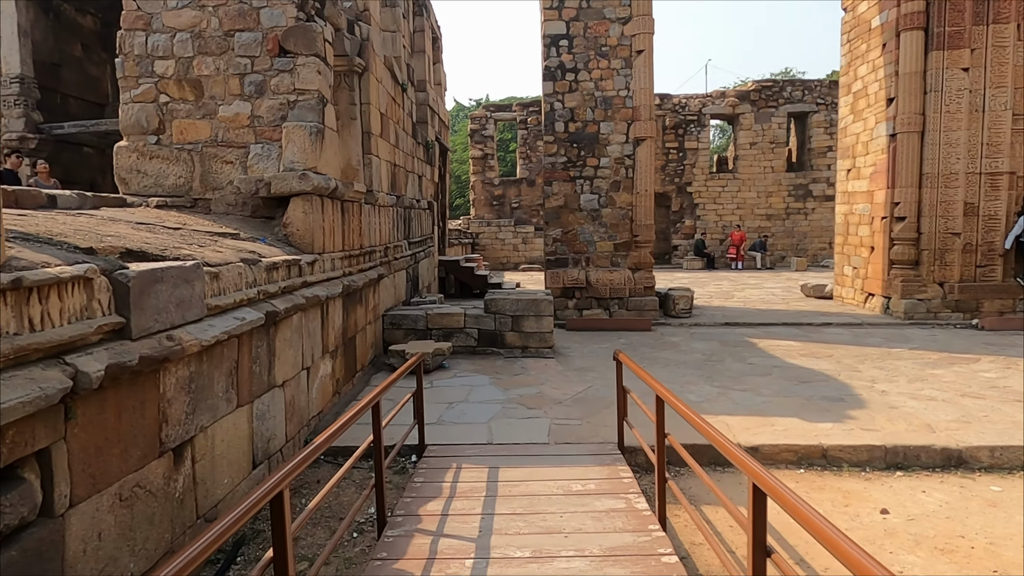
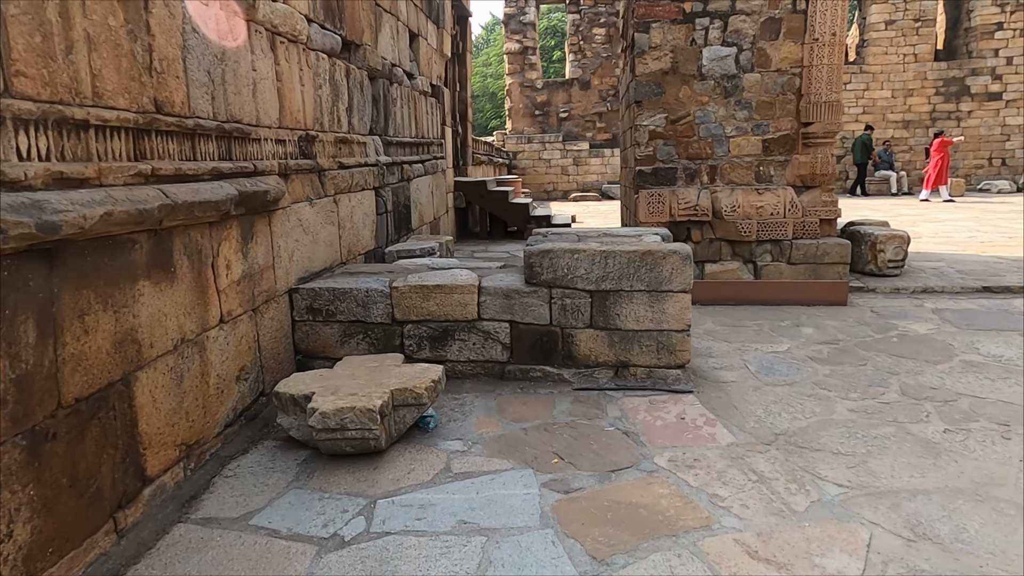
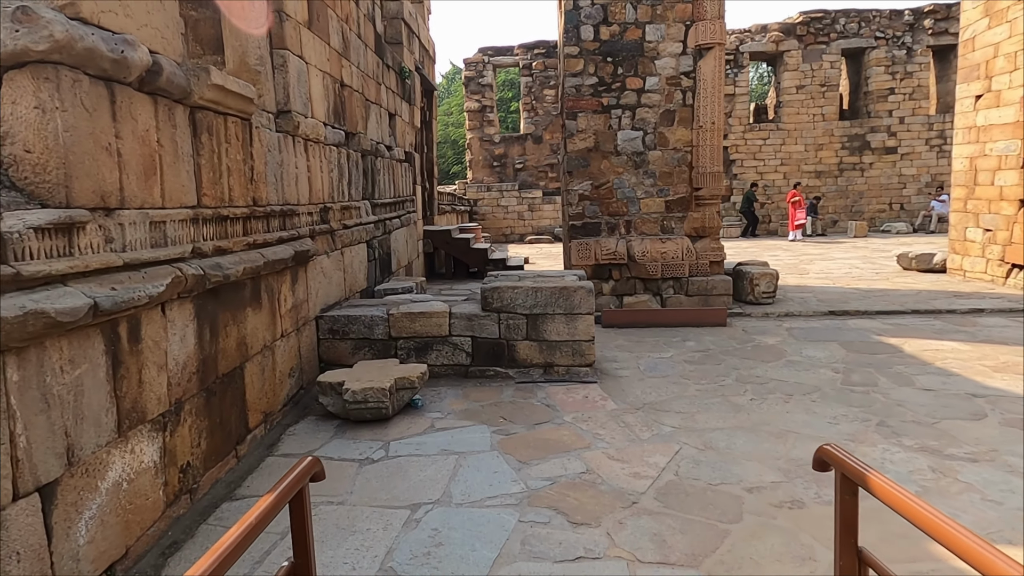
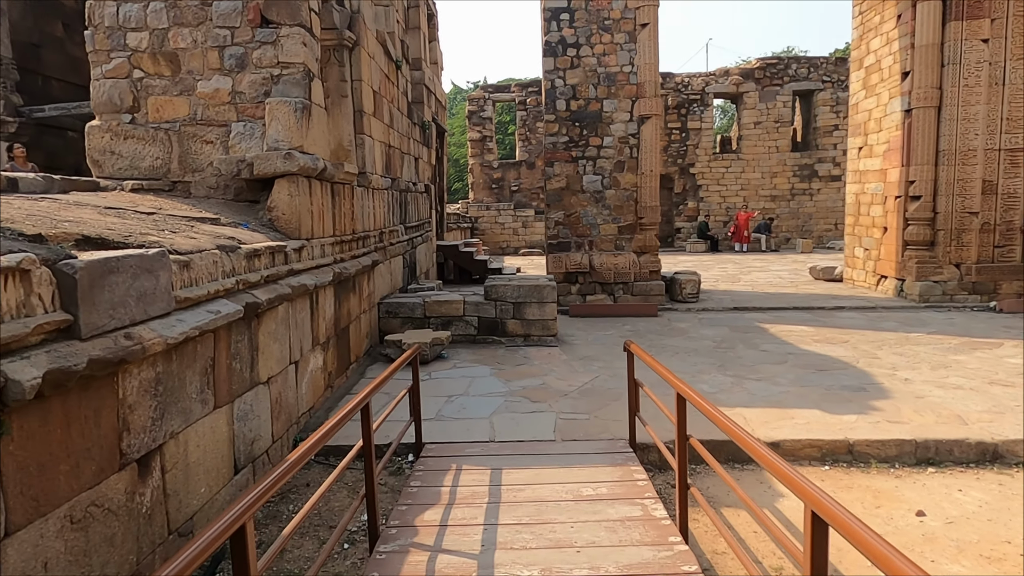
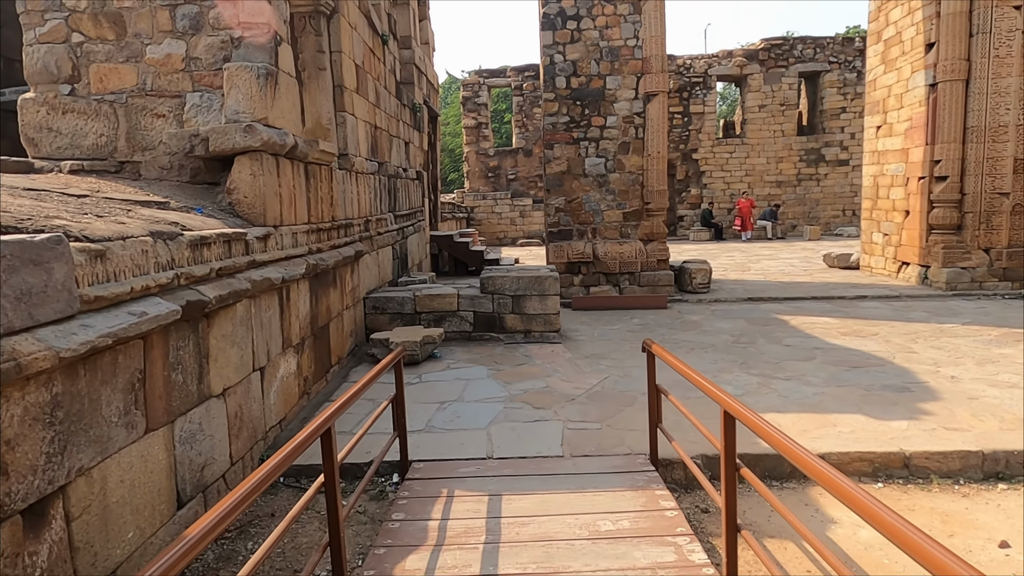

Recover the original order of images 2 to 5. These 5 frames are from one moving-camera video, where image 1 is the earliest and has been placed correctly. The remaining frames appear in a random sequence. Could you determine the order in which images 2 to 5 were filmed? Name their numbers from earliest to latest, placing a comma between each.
4, 5, 3, 2
